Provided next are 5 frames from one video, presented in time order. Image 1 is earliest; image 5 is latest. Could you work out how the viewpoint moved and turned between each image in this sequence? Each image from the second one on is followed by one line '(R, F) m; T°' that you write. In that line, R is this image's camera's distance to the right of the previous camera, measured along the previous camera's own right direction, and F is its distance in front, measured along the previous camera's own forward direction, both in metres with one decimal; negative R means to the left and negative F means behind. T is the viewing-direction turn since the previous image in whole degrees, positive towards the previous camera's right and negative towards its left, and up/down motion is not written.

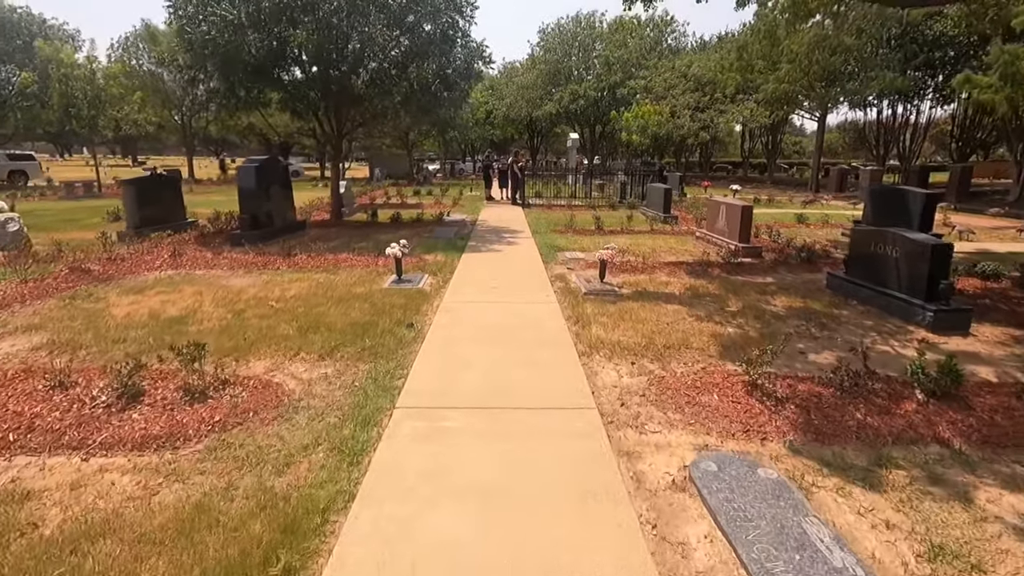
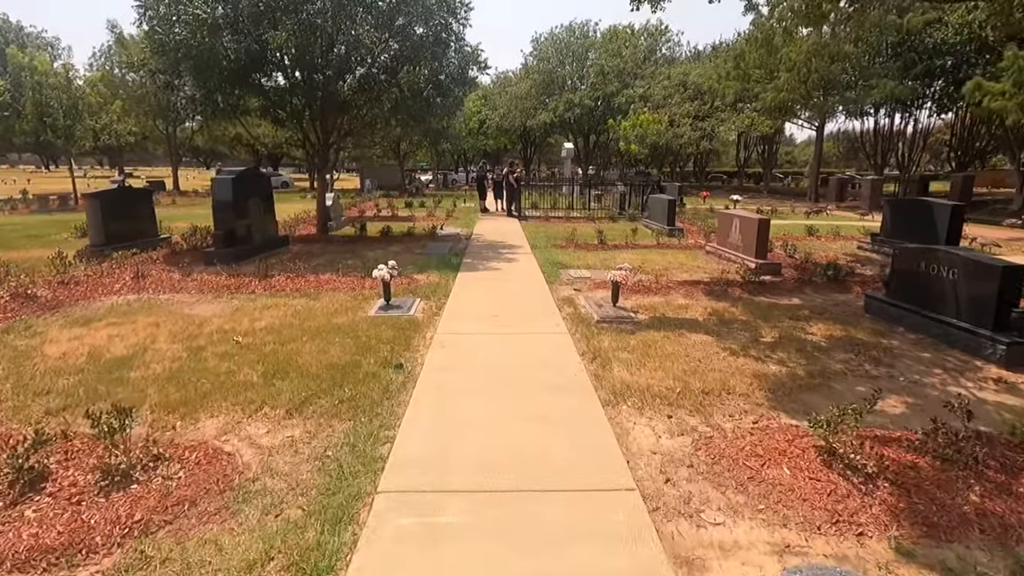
(-0.1, +1.0) m; +1°
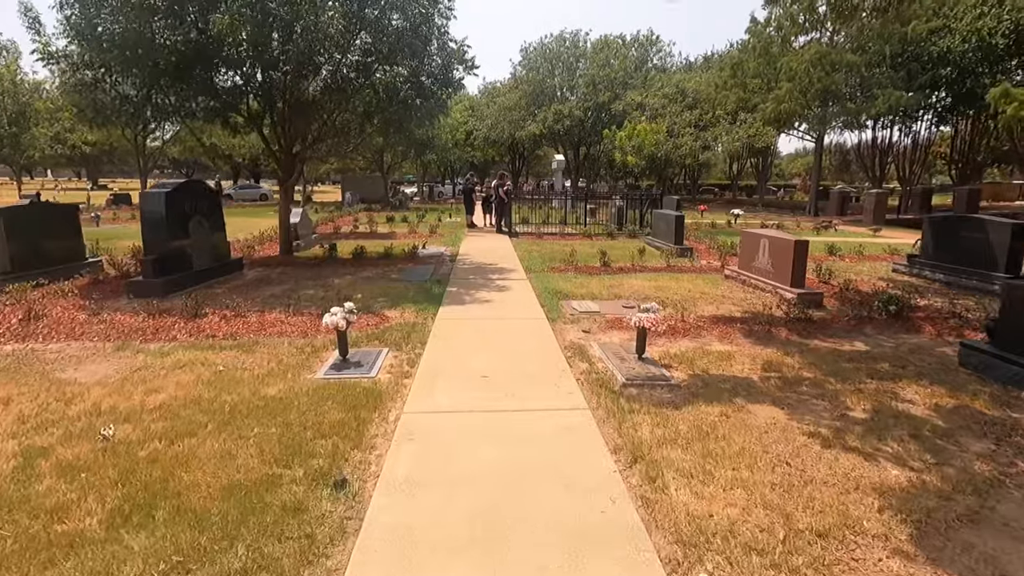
(-0.1, +1.9) m; +1°
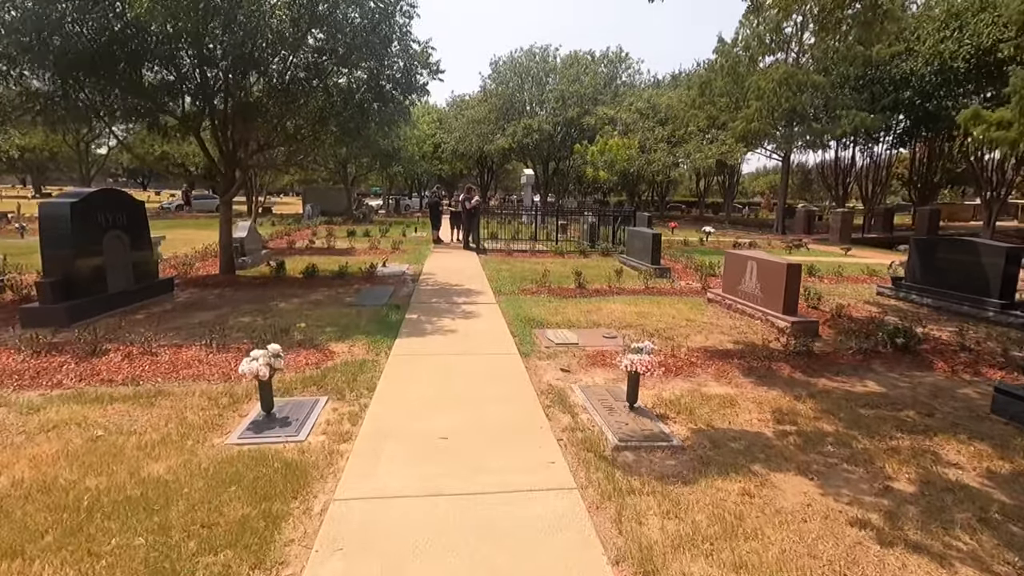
(0.0, +1.1) m; +3°
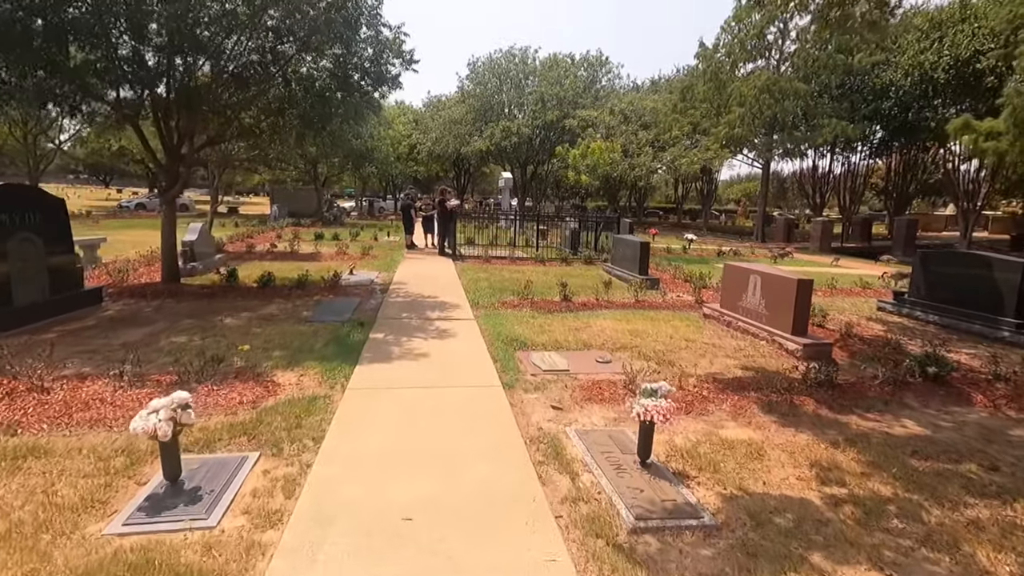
(-0.1, +1.1) m; +3°
